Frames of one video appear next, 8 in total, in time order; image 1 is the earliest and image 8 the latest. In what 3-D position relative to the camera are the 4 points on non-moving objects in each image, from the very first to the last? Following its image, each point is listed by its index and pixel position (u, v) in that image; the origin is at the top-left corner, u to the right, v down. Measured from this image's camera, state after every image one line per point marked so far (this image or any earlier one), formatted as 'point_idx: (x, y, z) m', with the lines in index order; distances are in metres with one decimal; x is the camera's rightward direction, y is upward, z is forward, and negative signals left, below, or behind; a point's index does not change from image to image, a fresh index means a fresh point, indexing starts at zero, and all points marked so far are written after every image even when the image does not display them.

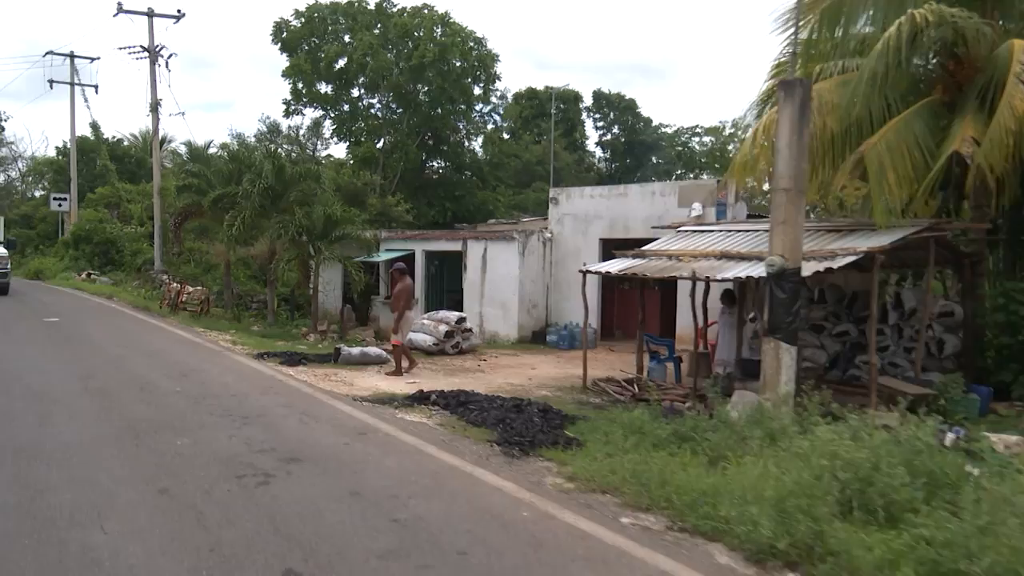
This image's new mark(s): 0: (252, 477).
0: (-1.7, -1.2, +5.4) m
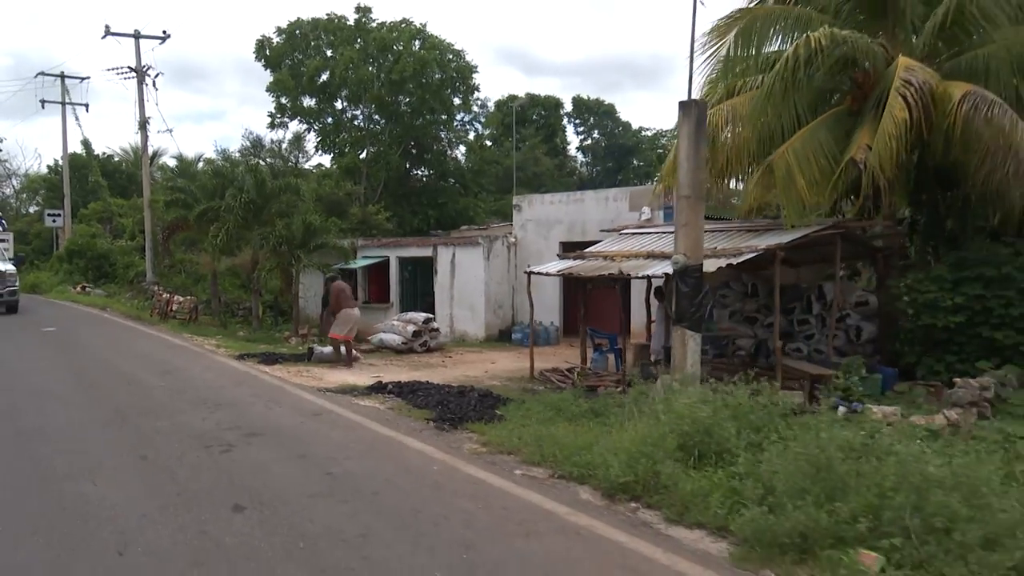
0: (-2.3, -1.2, +6.5) m
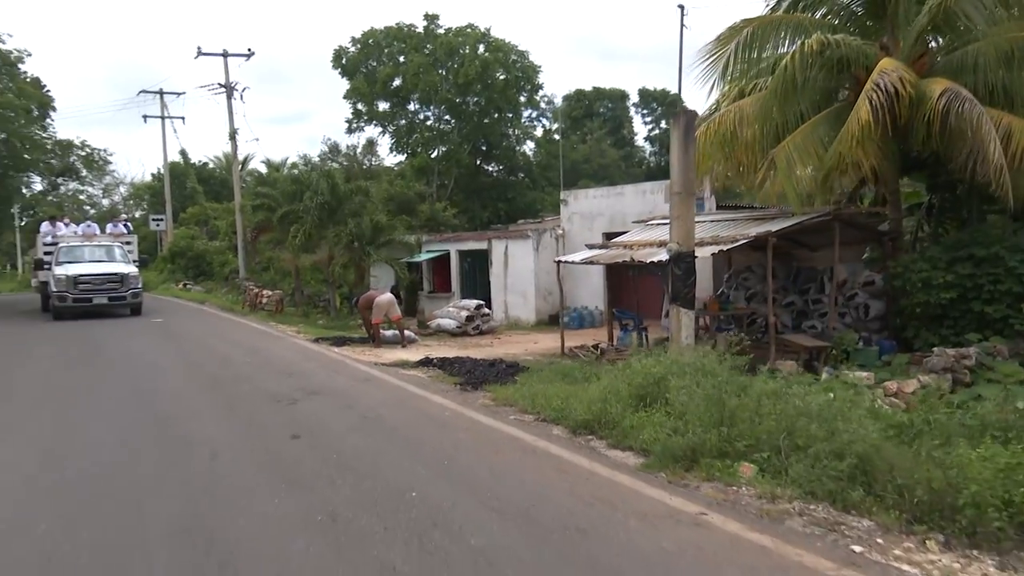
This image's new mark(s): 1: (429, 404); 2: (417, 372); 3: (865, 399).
0: (-2.3, -1.2, +8.4) m
1: (-0.8, -1.2, +8.3) m
2: (-1.2, -1.1, +10.8) m
3: (+3.3, -1.0, +7.8) m
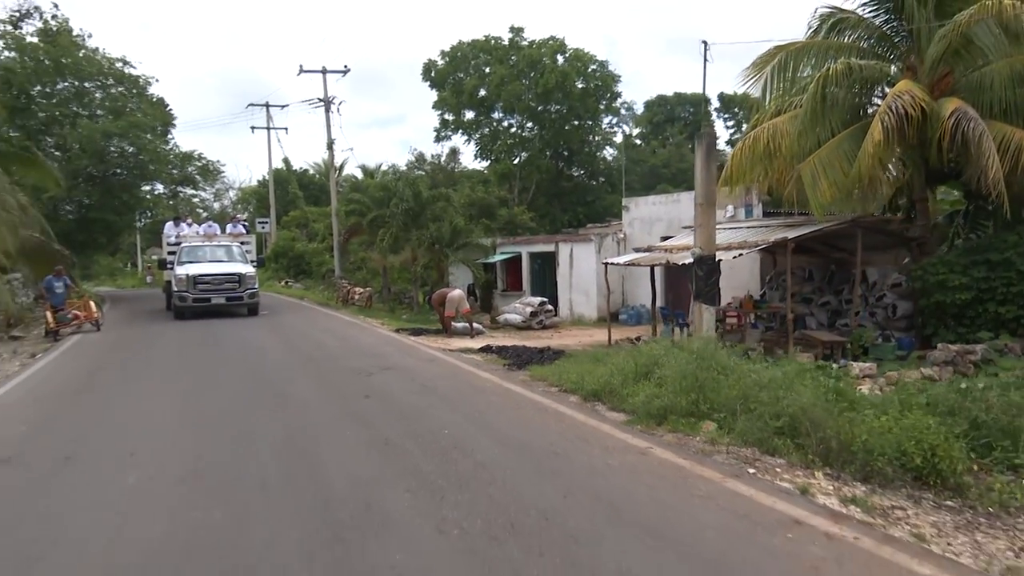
0: (-1.8, -1.1, +10.4) m
1: (-0.4, -1.1, +10.2) m
2: (-0.5, -1.0, +12.7) m
3: (+3.6, -1.0, +9.2) m
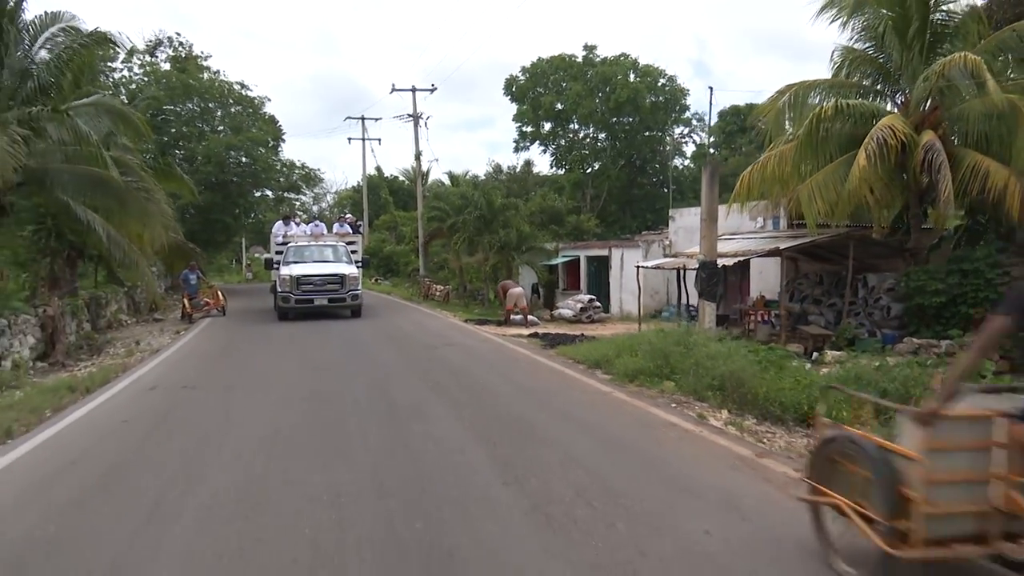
0: (-1.3, -1.0, +13.7) m
1: (+0.1, -1.0, +13.3) m
2: (+0.2, -1.0, +15.8) m
3: (+4.0, -1.0, +11.9) m
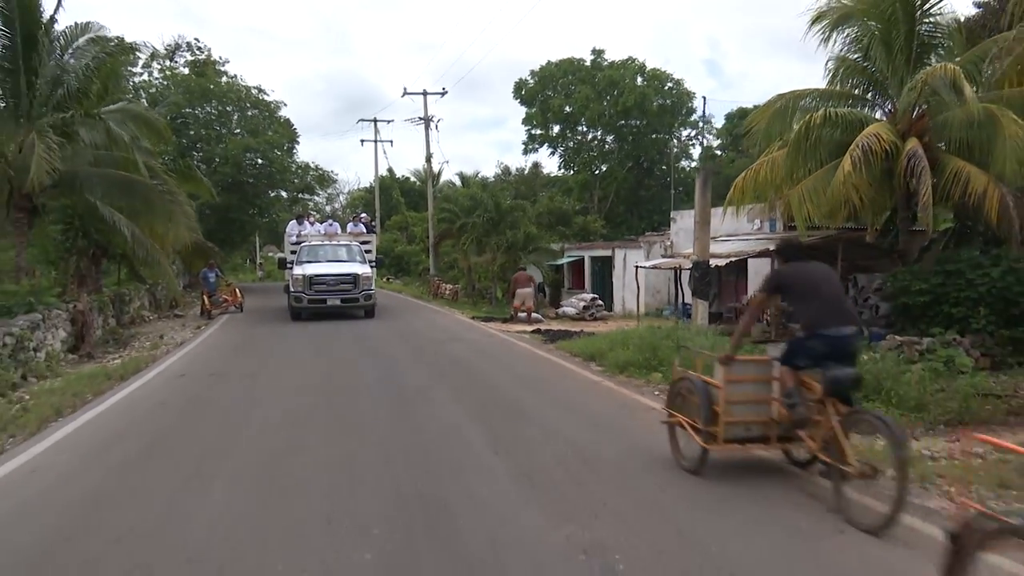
0: (-1.3, -1.0, +14.5) m
1: (+0.1, -1.0, +14.1) m
2: (+0.3, -0.9, +16.7) m
3: (+4.0, -1.0, +12.7) m
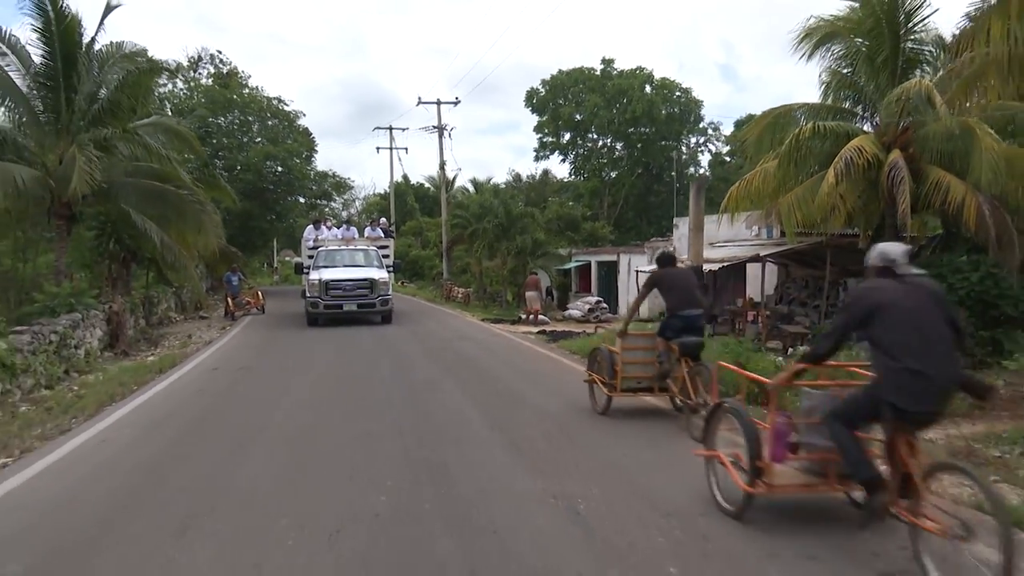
0: (-1.2, -1.0, +15.6) m
1: (+0.2, -1.1, +15.2) m
2: (+0.4, -1.0, +17.7) m
3: (+4.1, -1.1, +13.7) m
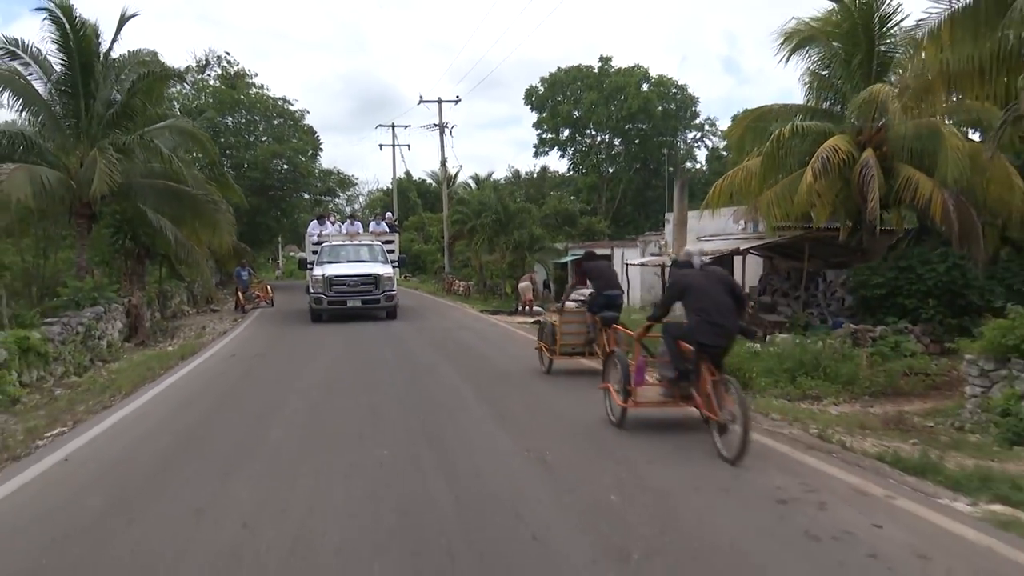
0: (-1.3, -0.9, +16.7) m
1: (+0.1, -0.9, +16.3) m
2: (+0.3, -0.8, +18.8) m
3: (+4.0, -0.9, +14.7) m
